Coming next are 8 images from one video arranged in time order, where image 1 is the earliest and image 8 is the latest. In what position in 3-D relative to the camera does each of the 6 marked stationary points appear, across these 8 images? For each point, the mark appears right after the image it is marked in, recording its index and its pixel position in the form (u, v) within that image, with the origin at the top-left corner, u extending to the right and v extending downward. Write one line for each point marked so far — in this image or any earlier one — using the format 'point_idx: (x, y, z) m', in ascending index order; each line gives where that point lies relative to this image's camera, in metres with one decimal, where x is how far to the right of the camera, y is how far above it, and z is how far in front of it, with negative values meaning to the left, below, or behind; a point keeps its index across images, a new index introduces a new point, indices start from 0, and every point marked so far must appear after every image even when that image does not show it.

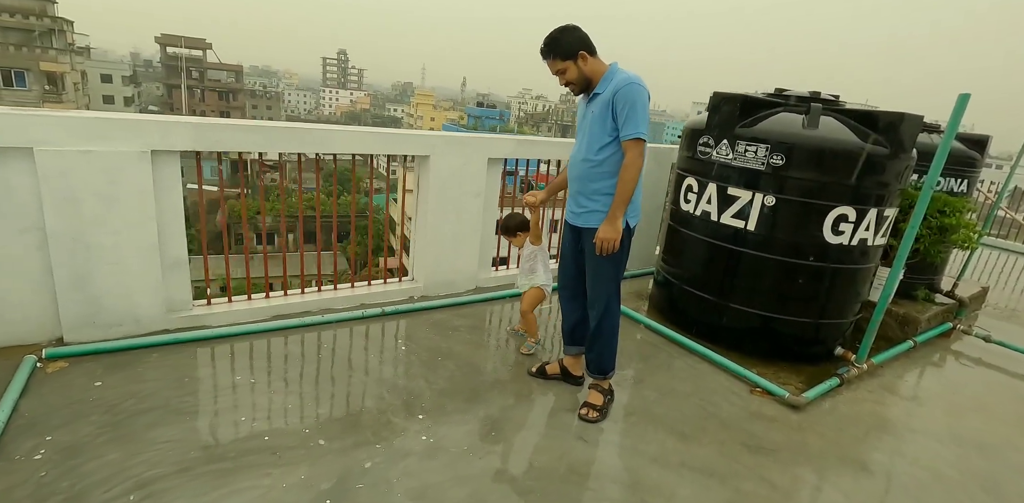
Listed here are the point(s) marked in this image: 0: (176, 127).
0: (-1.6, +0.6, +2.3) m
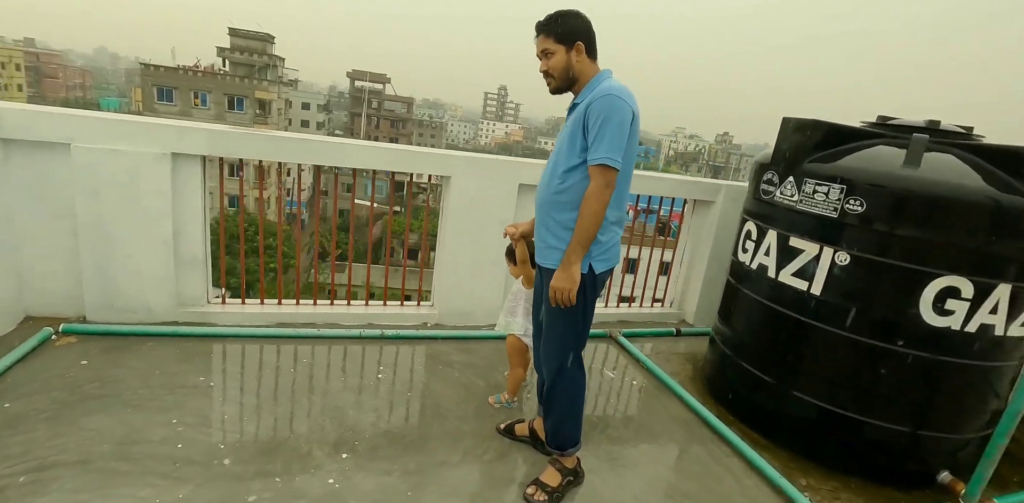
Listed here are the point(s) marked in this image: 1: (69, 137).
0: (-1.5, +0.6, +2.5) m
1: (-2.0, +0.5, +2.4) m
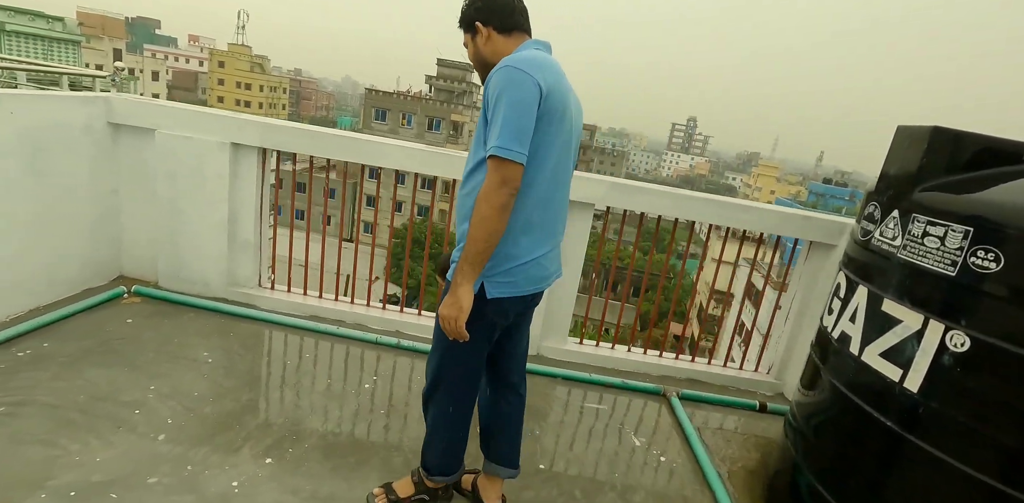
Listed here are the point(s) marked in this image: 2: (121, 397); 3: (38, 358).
0: (-1.4, +0.7, +2.7) m
1: (-1.9, +0.7, +2.7) m
2: (-1.5, -0.6, +2.0) m
3: (-2.0, -0.4, +2.1) m
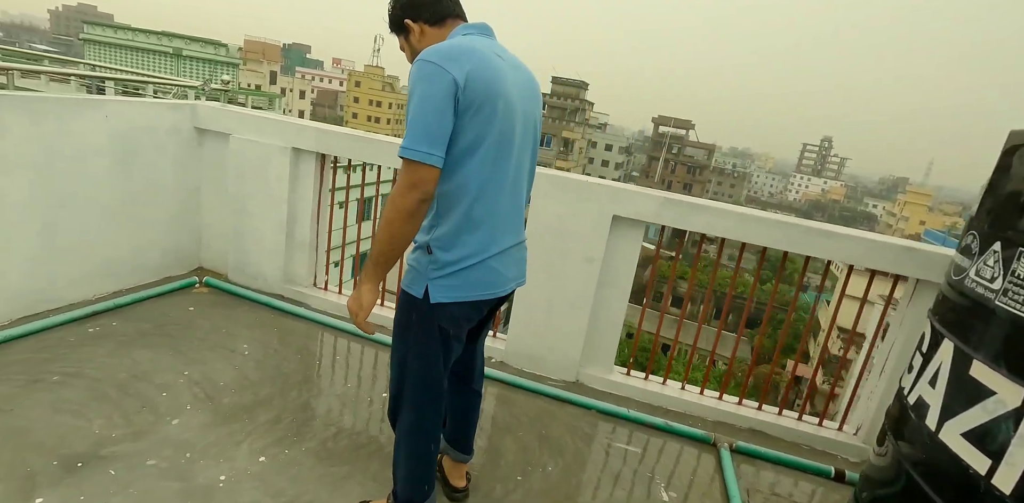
0: (-1.1, +0.7, +2.8) m
1: (-1.6, +0.7, +2.9) m
2: (-1.5, -0.5, +2.2) m
3: (-1.9, -0.4, +2.4) m
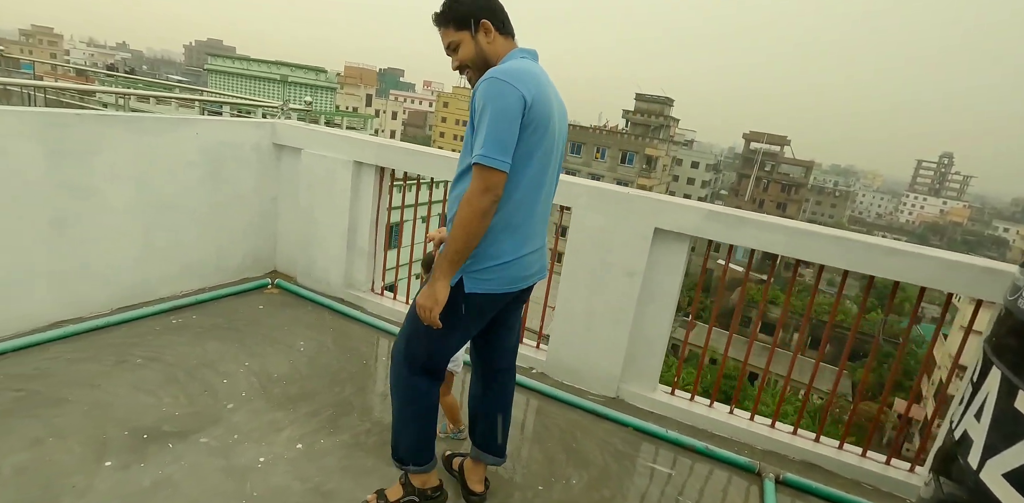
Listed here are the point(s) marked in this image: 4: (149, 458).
0: (-0.8, +0.6, +3.0) m
1: (-1.3, +0.7, +3.2) m
2: (-1.3, -0.5, +2.4) m
3: (-1.7, -0.4, +2.7) m
4: (-1.3, -0.7, +1.8) m
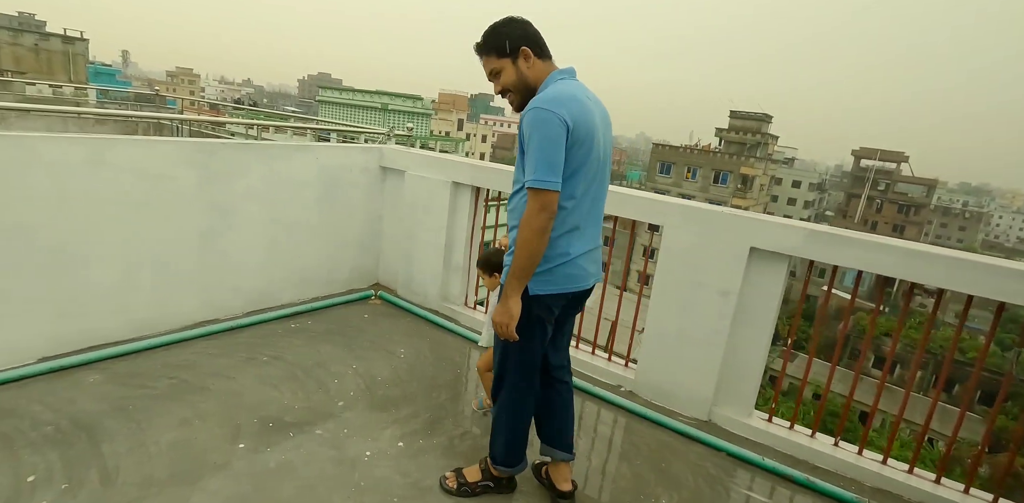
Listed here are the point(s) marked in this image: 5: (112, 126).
0: (-0.3, +0.5, +3.2) m
1: (-0.7, +0.6, +3.5) m
2: (-0.9, -0.6, +2.6) m
3: (-1.2, -0.5, +3.0) m
4: (-0.9, -0.8, +2.1) m
5: (-5.1, +1.6, +6.5) m
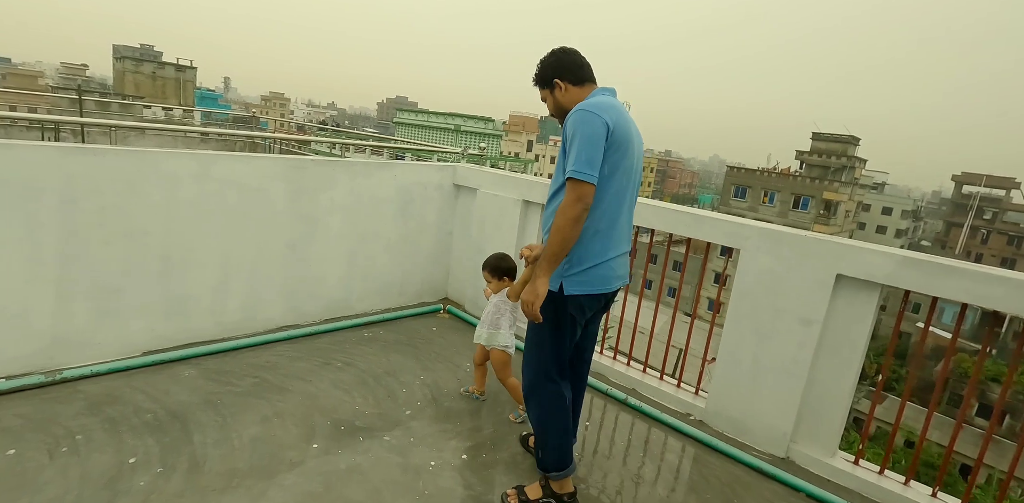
0: (+0.1, +0.4, +3.2) m
1: (-0.2, +0.5, +3.6) m
2: (-0.6, -0.7, +2.7) m
3: (-0.8, -0.5, +3.1) m
4: (-0.7, -0.8, +2.1) m
5: (-4.1, +1.5, +7.1) m
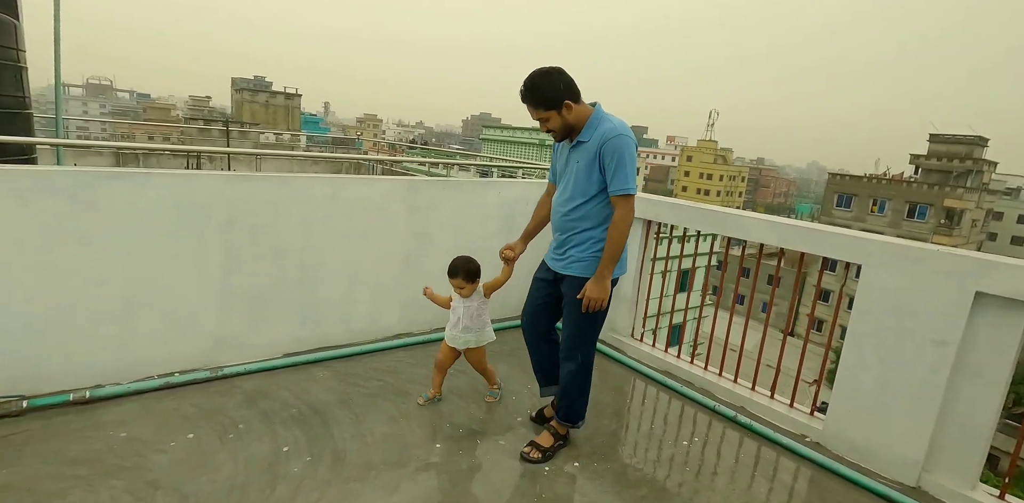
0: (+0.8, +0.3, +3.3) m
1: (+0.5, +0.4, +3.7) m
2: (0.0, -0.7, +2.9) m
3: (-0.2, -0.6, +3.3) m
4: (-0.2, -0.9, +2.3) m
5: (-2.8, +1.3, +7.8) m
